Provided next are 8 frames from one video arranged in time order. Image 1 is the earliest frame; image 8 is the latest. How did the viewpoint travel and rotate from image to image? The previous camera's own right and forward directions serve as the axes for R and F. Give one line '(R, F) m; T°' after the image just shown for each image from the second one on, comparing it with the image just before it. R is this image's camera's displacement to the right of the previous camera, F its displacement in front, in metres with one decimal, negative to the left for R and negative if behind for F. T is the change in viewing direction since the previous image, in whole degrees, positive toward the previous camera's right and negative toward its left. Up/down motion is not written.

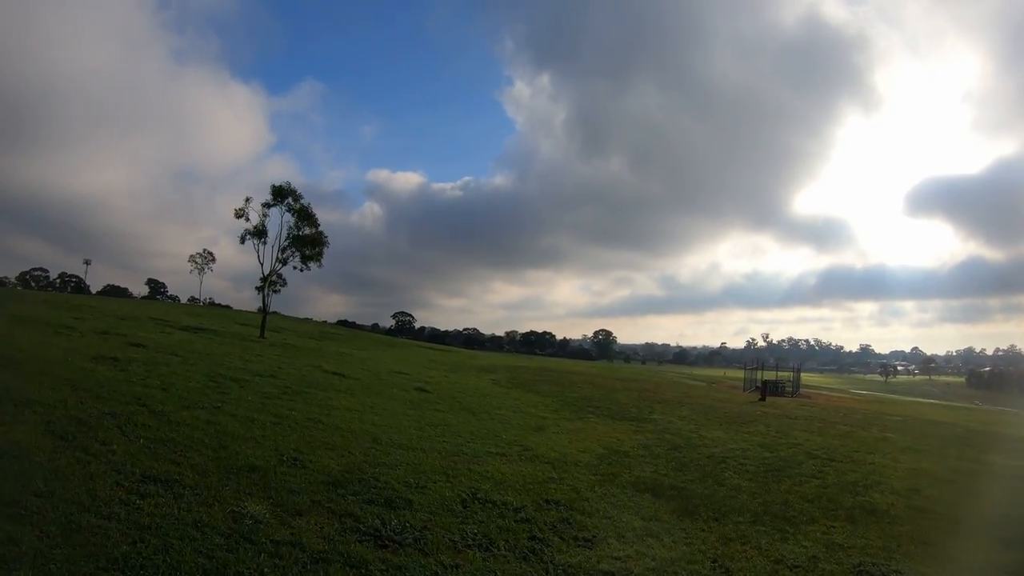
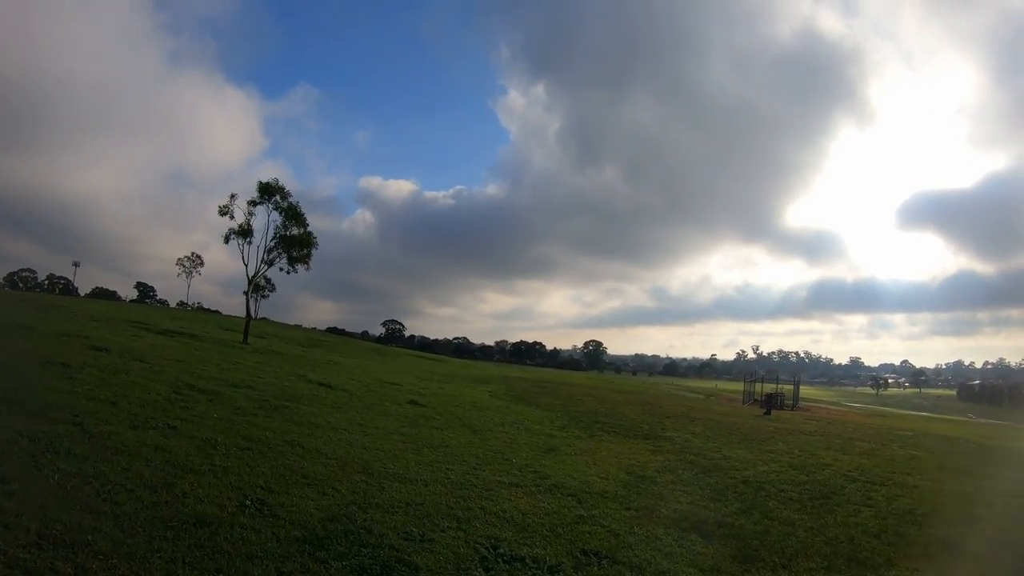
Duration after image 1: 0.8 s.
(-0.8, +3.0) m; +1°
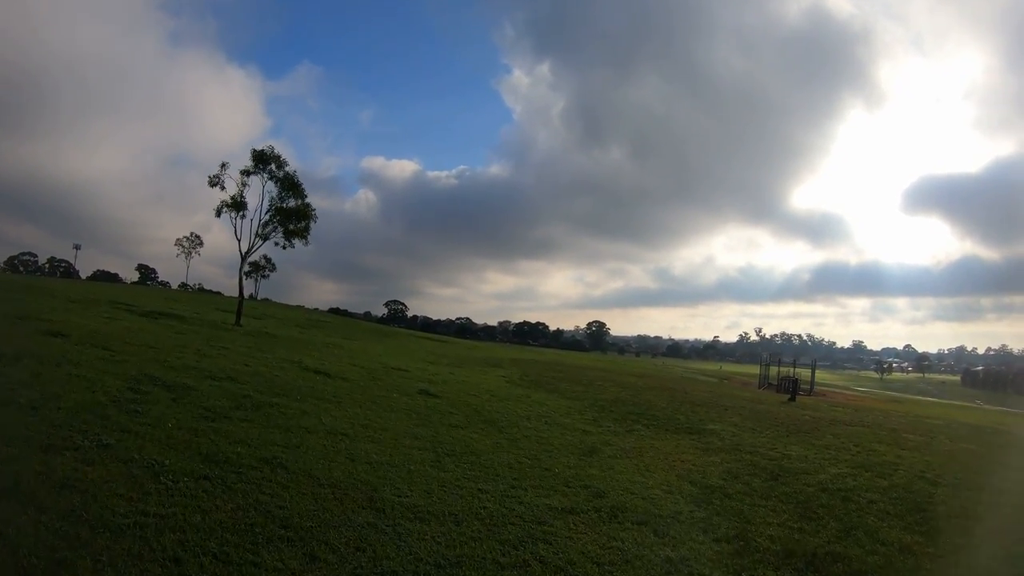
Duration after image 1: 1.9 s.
(-1.2, +4.2) m; 0°
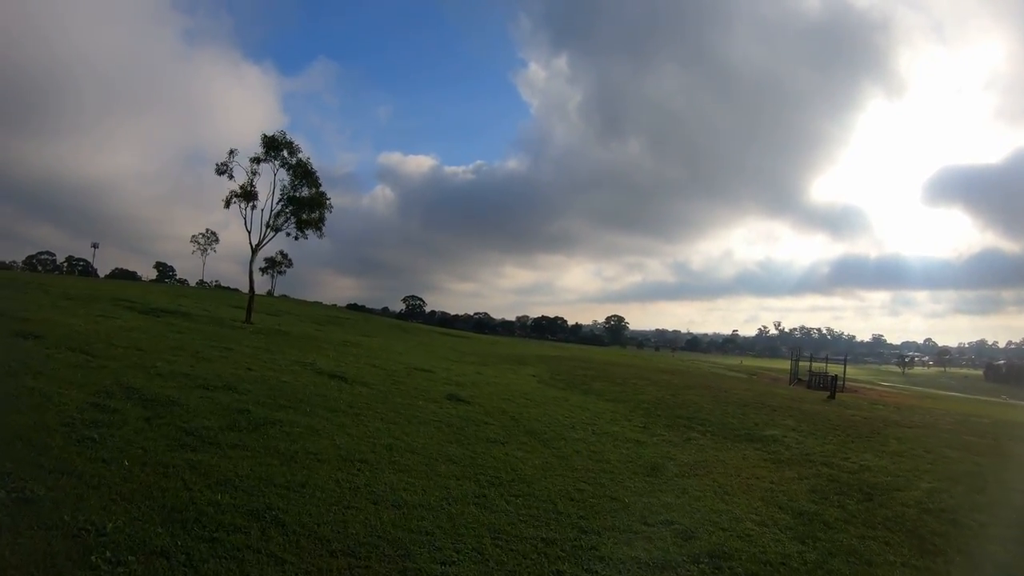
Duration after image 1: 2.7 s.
(-1.0, +3.2) m; -2°
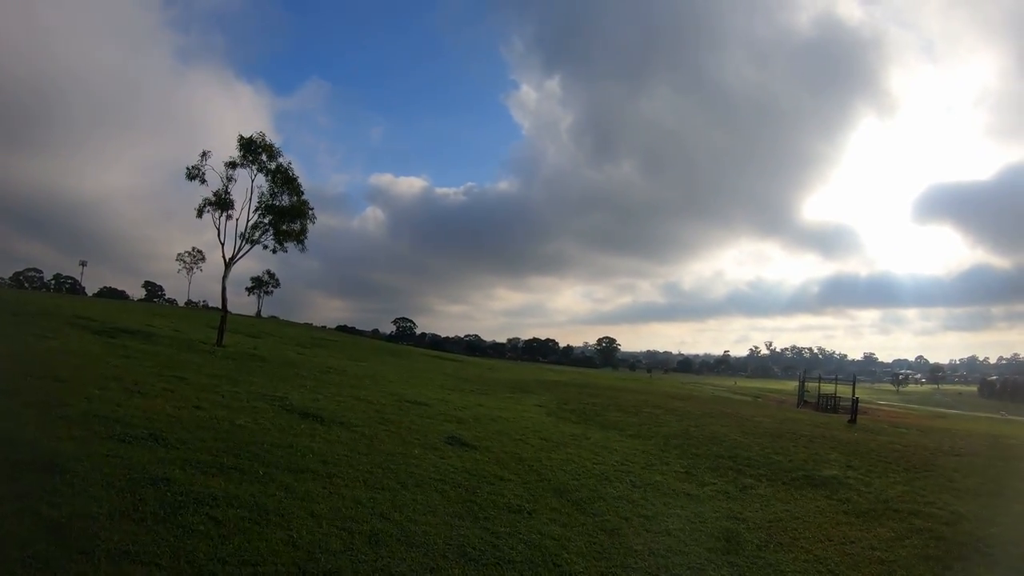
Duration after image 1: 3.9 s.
(-0.9, +4.4) m; +1°
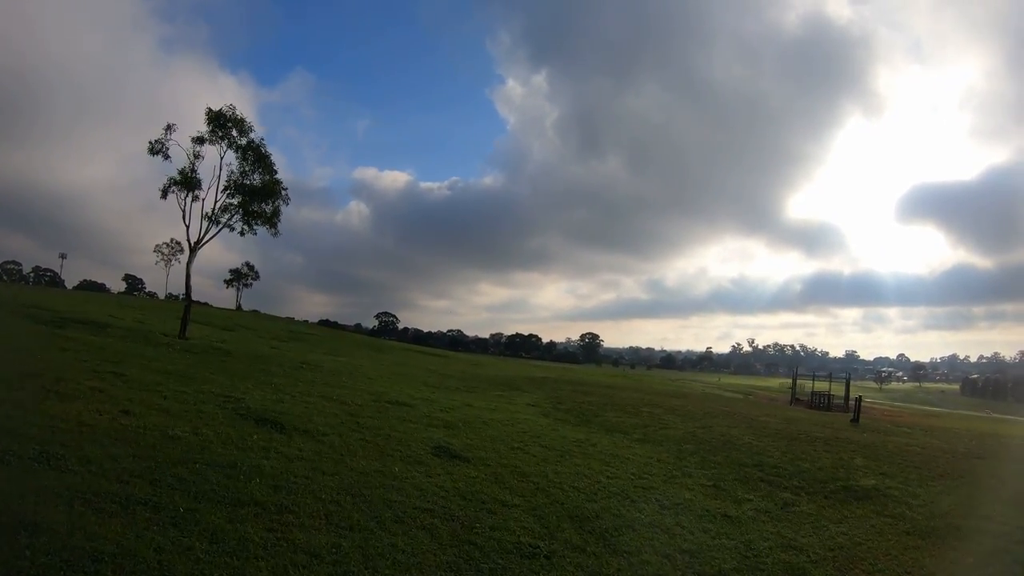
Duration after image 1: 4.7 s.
(-0.5, +3.1) m; +1°
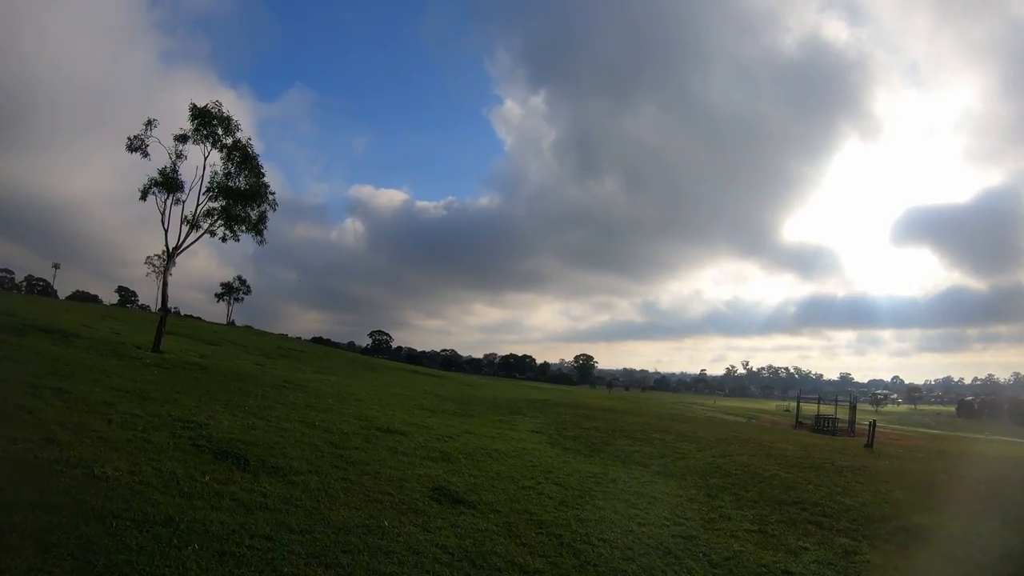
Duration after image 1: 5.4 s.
(-0.6, +2.6) m; +1°
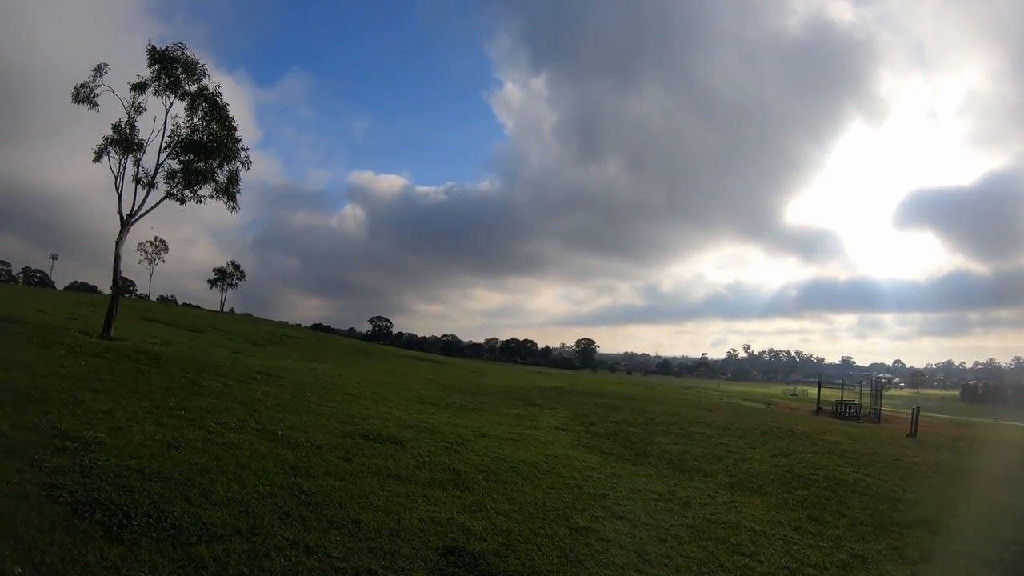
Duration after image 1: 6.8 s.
(-0.9, +5.2) m; 0°
